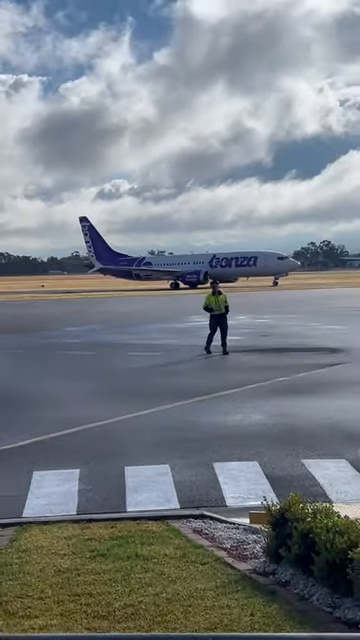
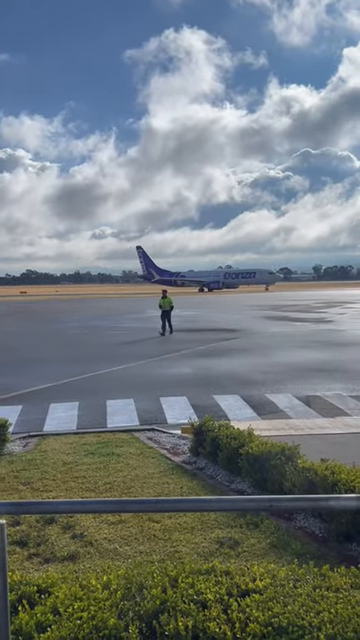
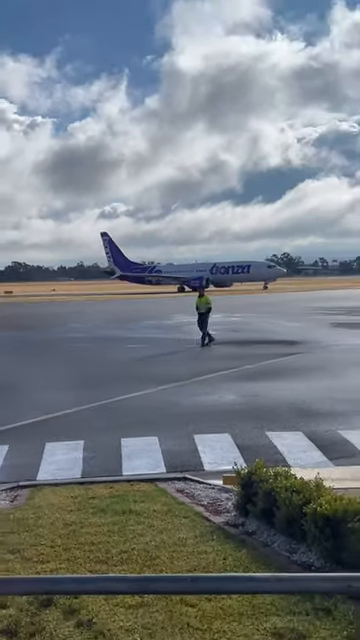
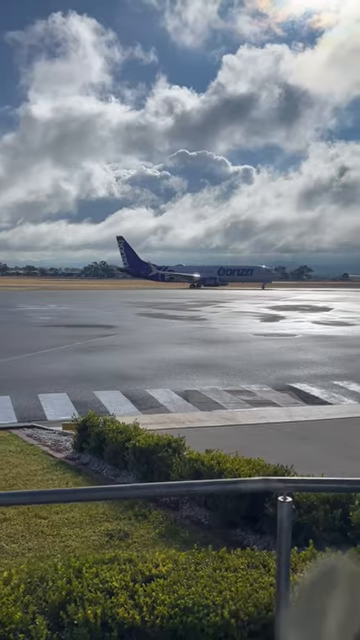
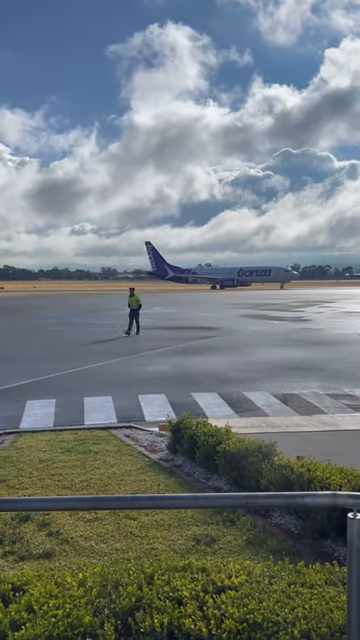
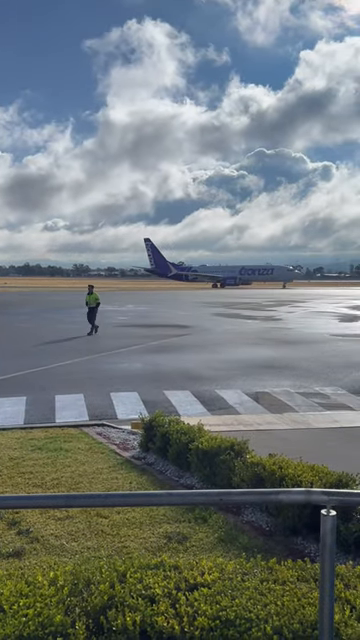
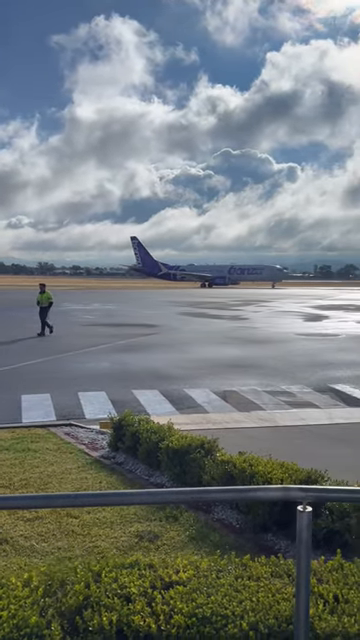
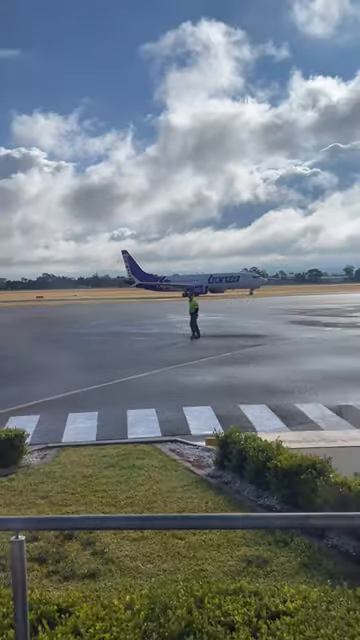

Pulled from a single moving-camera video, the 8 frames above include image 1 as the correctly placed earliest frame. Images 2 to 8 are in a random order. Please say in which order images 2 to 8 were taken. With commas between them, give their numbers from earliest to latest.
3, 8, 2, 5, 6, 7, 4
